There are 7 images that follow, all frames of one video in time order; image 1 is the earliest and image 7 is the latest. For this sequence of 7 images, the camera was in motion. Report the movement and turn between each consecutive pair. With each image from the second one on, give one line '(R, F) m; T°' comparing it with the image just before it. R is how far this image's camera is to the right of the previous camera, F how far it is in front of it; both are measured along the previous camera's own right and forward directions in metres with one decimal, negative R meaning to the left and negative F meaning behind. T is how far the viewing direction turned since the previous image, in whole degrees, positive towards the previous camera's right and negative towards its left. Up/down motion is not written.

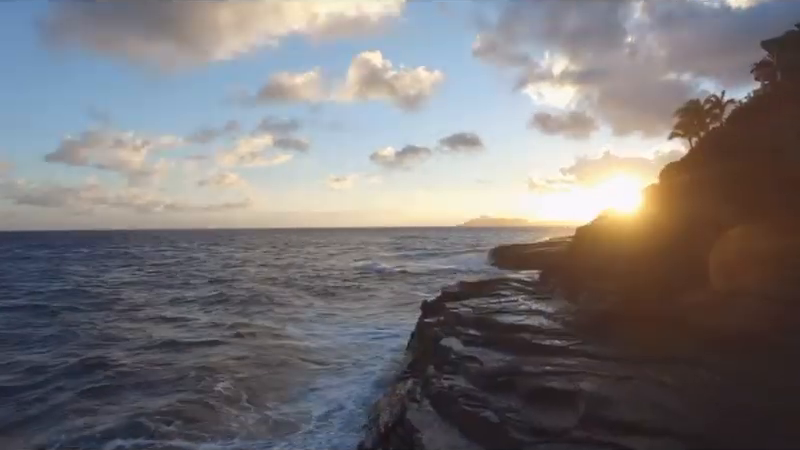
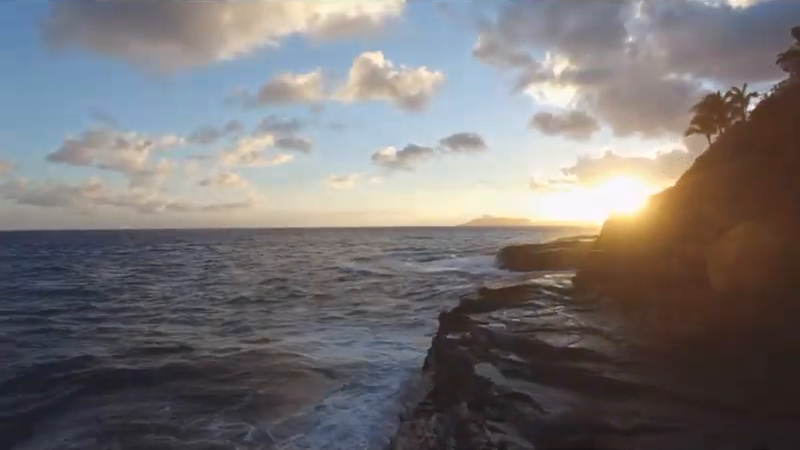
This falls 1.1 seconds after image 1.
(-0.3, +1.3) m; 0°
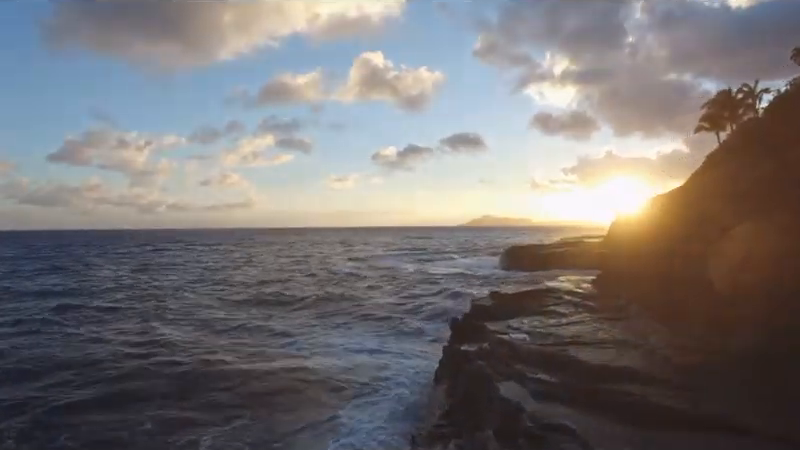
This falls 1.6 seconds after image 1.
(-0.3, -0.4) m; 0°
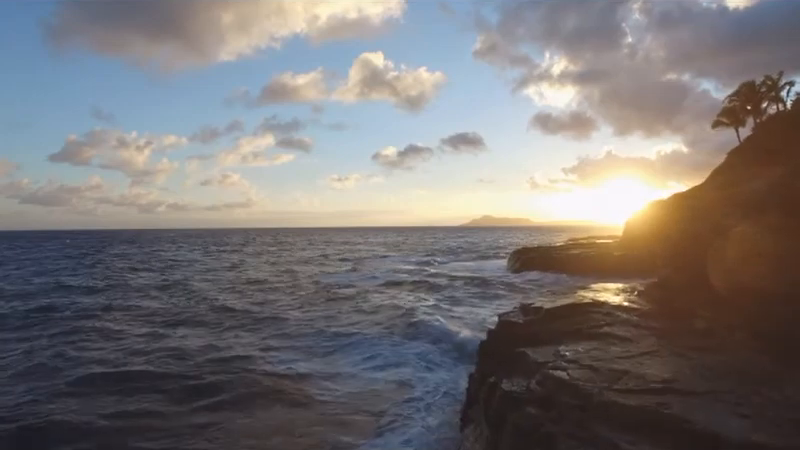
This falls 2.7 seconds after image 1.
(-1.0, -1.2) m; 0°
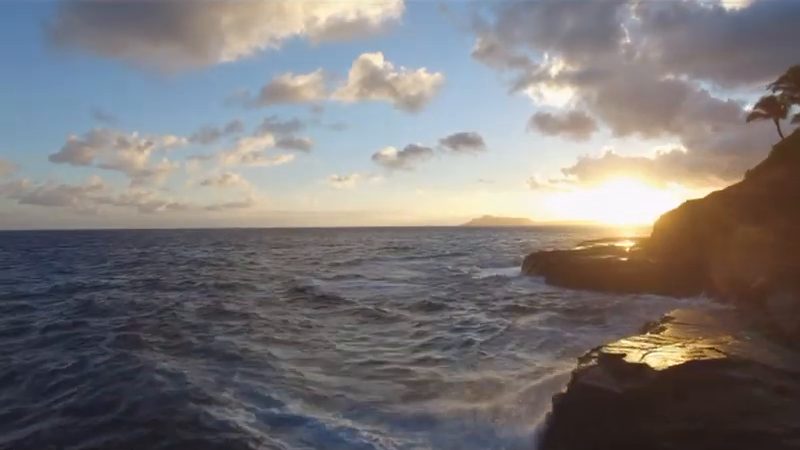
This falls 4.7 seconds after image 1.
(-1.2, +0.5) m; 0°
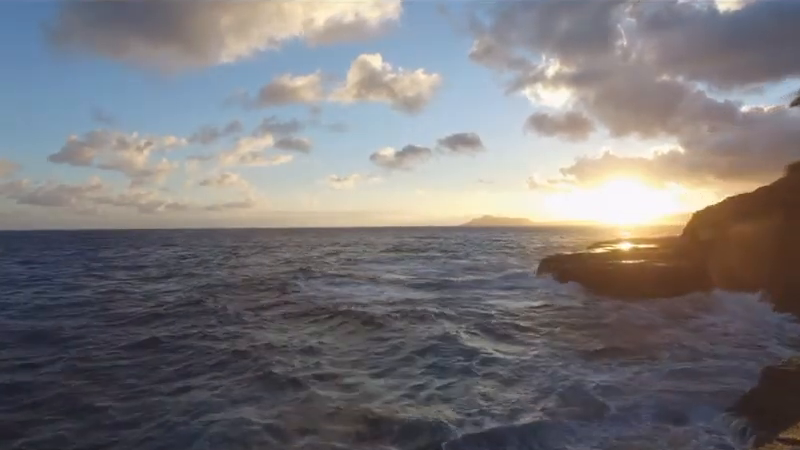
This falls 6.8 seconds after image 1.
(-0.7, +2.5) m; 0°
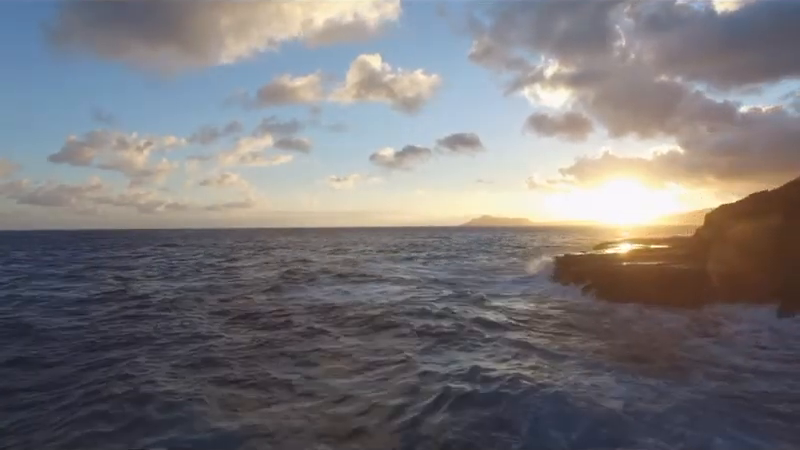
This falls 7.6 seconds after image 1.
(-0.1, +4.2) m; 0°
